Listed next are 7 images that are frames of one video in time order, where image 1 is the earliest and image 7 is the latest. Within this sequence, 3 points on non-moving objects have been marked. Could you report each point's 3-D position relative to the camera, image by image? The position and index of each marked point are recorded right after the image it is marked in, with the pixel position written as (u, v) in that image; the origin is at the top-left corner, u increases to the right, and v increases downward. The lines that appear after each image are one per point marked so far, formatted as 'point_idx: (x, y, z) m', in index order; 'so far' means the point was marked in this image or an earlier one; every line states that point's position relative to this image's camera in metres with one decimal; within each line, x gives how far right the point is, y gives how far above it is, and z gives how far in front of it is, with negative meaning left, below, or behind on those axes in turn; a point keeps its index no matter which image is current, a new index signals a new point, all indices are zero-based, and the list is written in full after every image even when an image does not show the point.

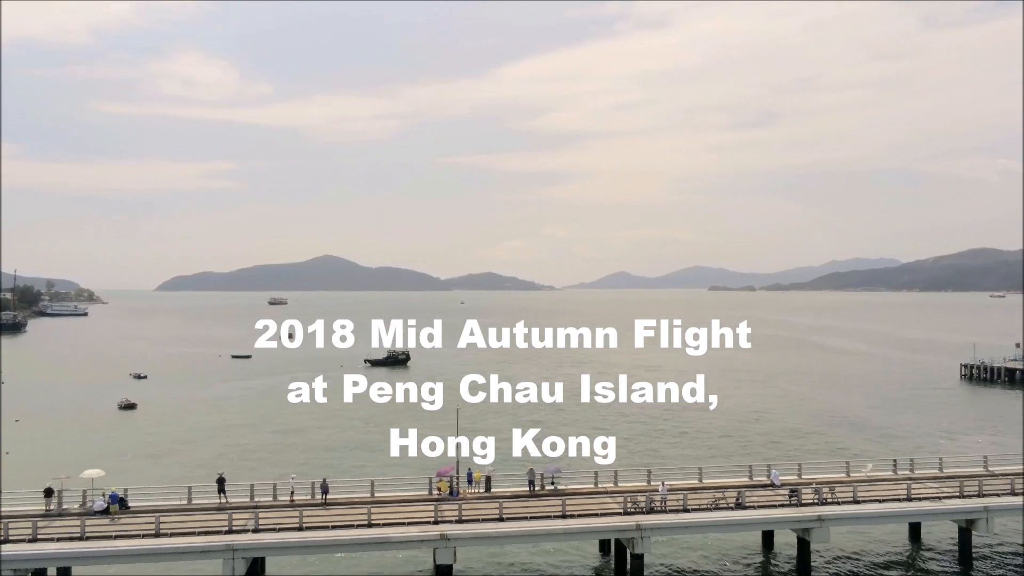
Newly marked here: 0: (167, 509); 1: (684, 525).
0: (-9.8, -6.4, +20.1) m
1: (+5.2, -6.9, +20.2) m
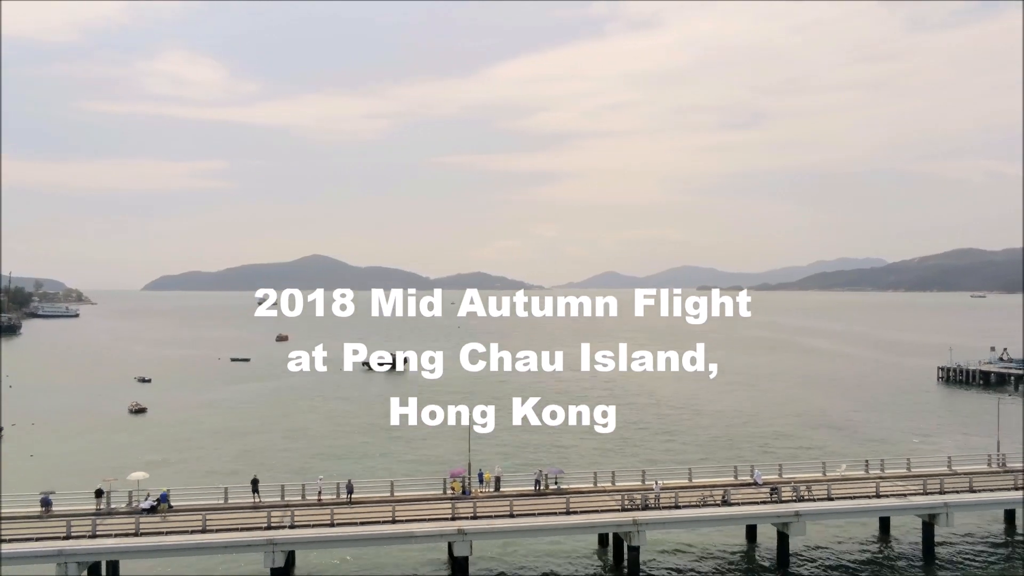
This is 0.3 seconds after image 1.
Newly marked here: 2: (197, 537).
0: (-9.5, -7.0, +22.0) m
1: (+5.4, -7.5, +22.3) m
2: (-8.6, -7.2, +19.8) m
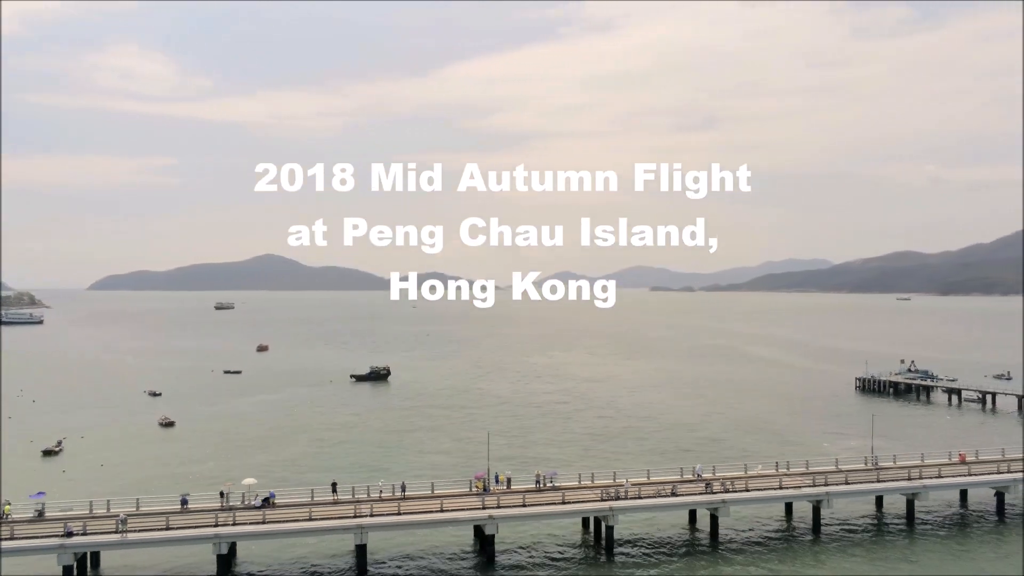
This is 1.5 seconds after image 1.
0: (-9.0, -9.3, +29.8) m
1: (+5.9, -9.9, +31.1) m
2: (-8.0, -9.5, +27.7) m
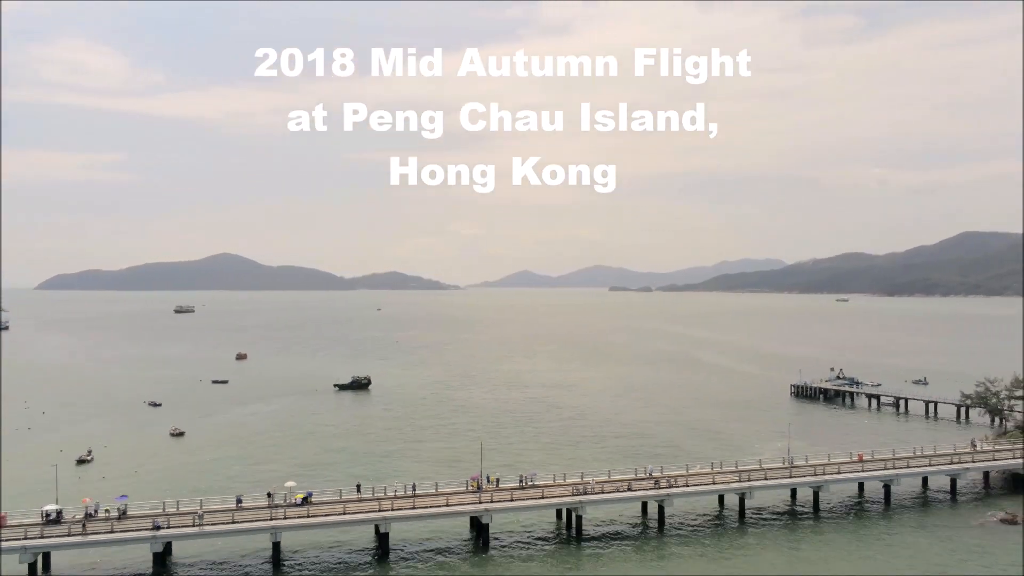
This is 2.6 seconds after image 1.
0: (-9.6, -11.4, +36.9) m
1: (+5.2, -12.0, +39.1) m
2: (-8.4, -11.7, +34.9) m
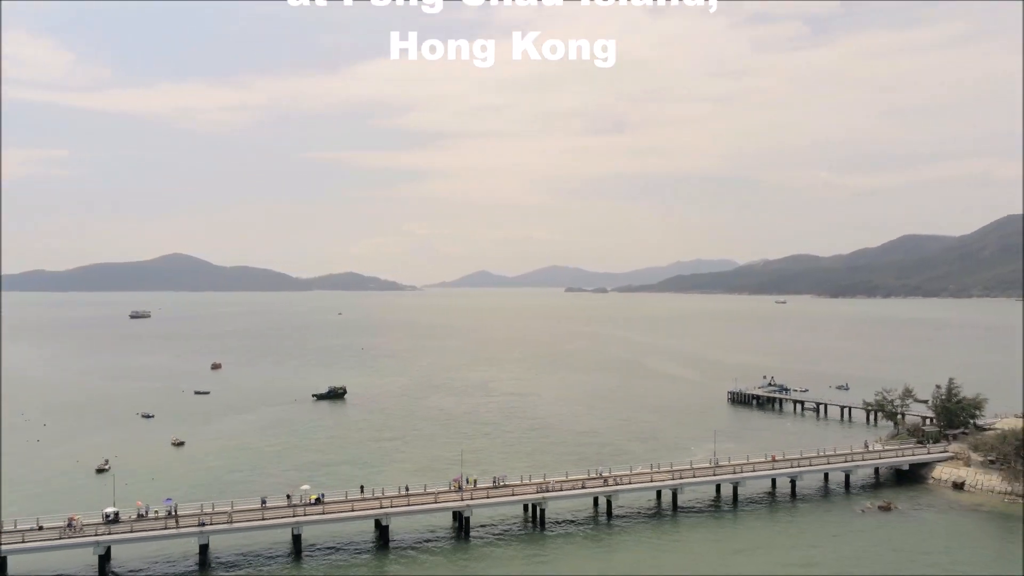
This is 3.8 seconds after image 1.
0: (-11.1, -13.8, +44.6) m
1: (+3.5, -14.5, +47.8) m
2: (-9.9, -14.1, +42.7) m
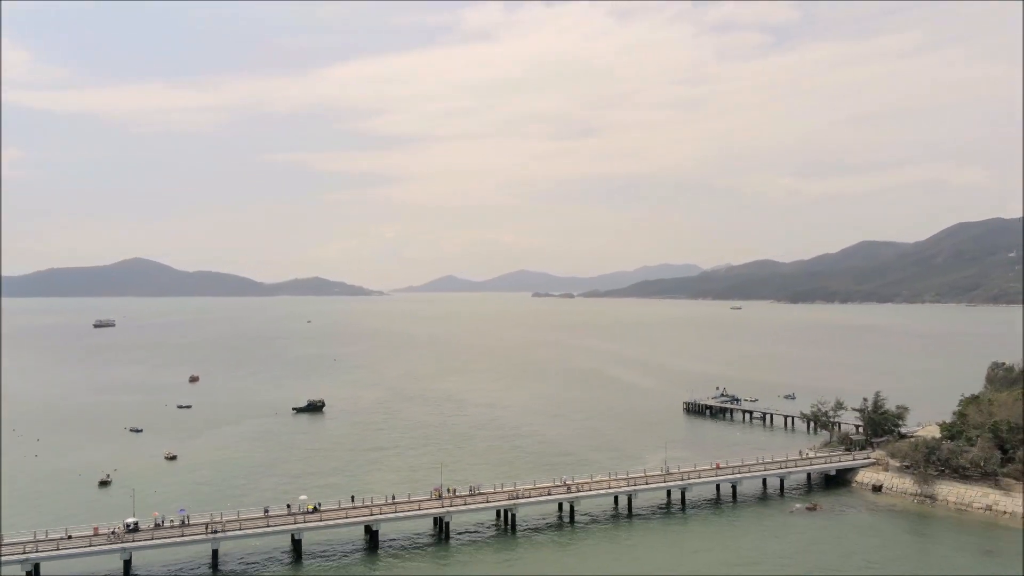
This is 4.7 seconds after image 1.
0: (-13.0, -16.2, +50.2) m
1: (+1.4, -16.9, +54.1) m
2: (-11.6, -16.4, +48.4) m
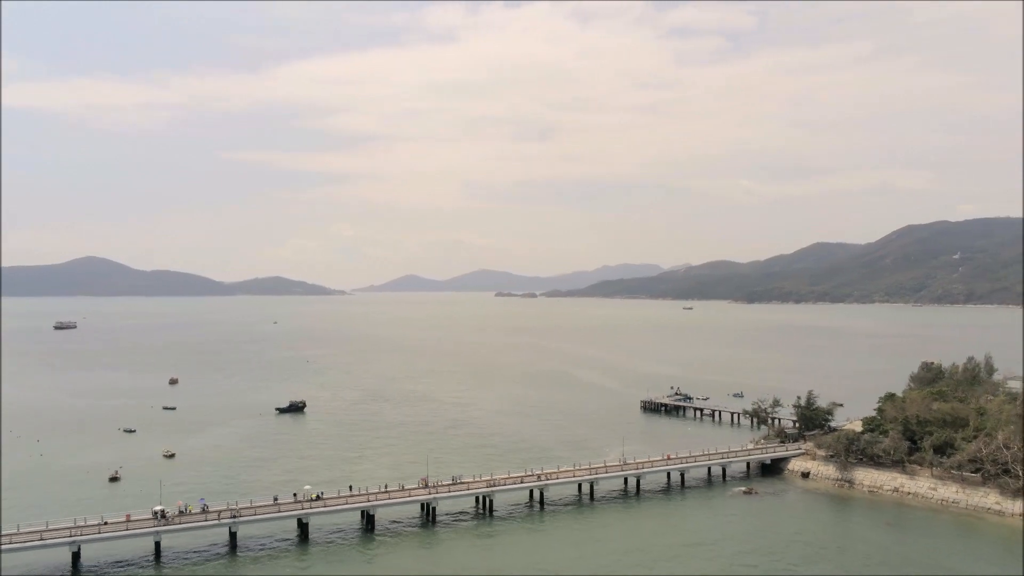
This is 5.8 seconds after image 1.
0: (-18.6, -16.9, +53.5) m
1: (-4.2, -17.6, +57.8) m
2: (-17.1, -17.1, +51.7) m
